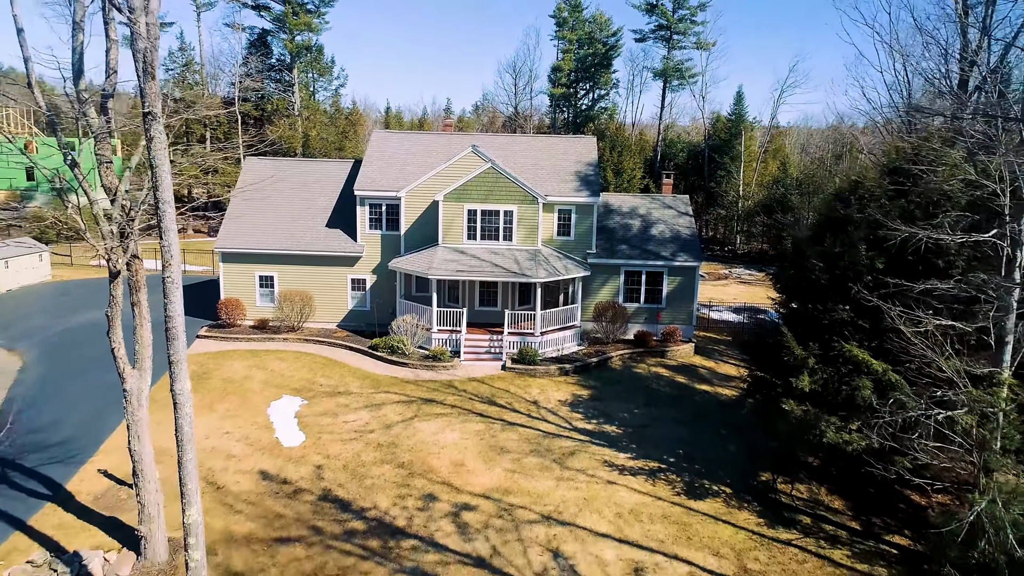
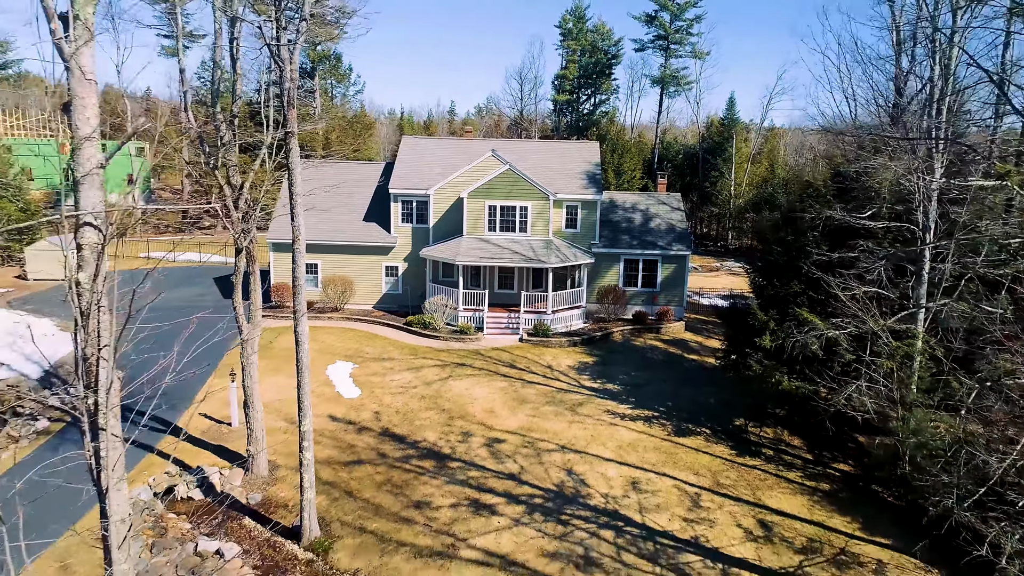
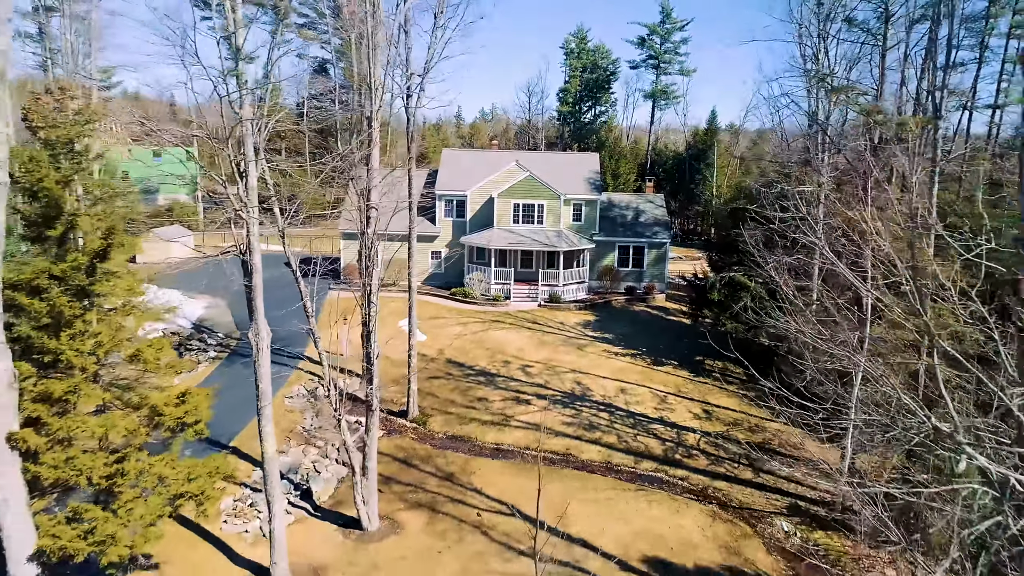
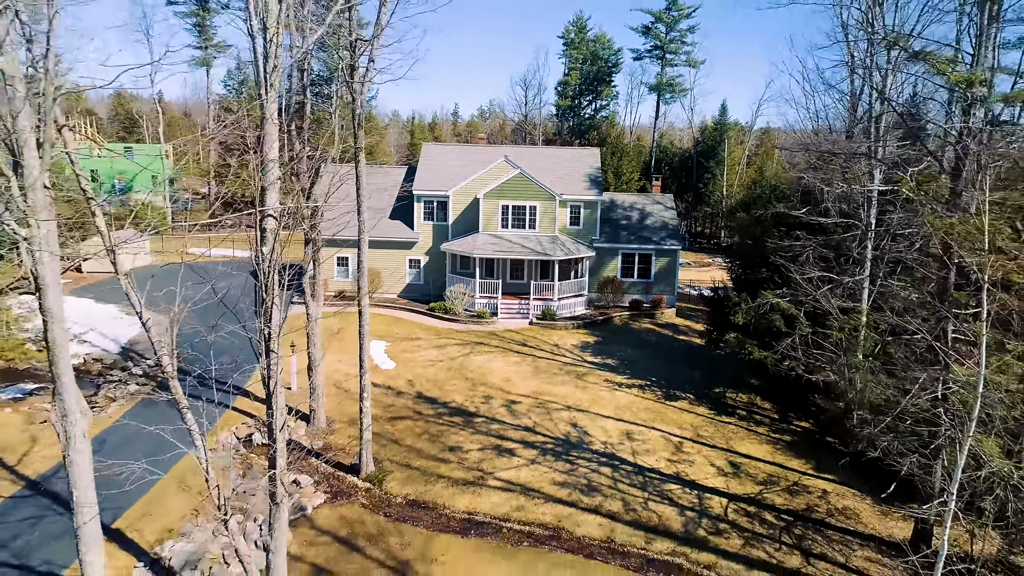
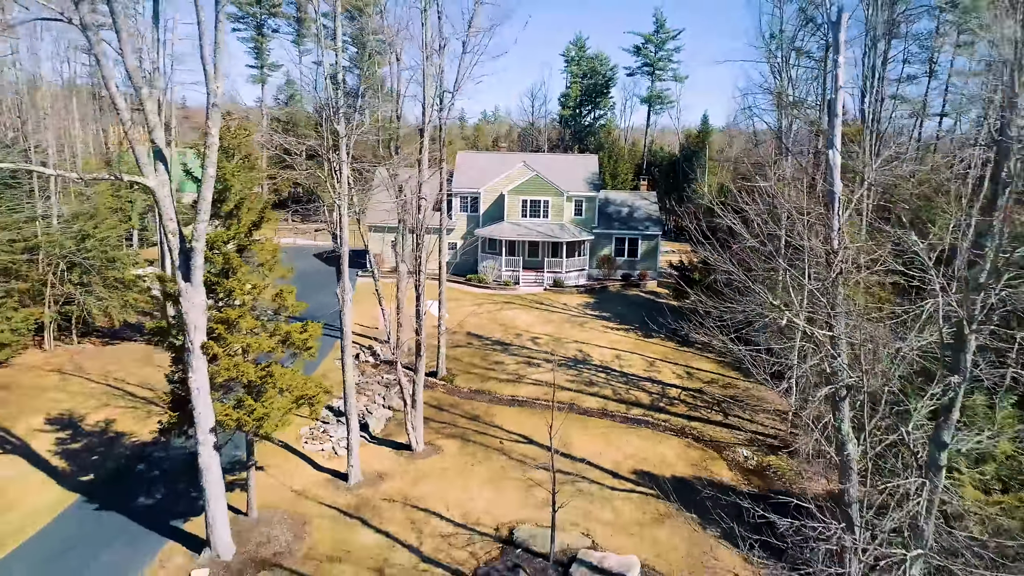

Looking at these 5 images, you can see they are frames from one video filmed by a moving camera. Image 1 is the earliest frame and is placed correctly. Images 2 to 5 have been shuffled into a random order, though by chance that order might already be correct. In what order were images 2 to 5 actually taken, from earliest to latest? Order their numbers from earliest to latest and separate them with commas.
2, 4, 3, 5
